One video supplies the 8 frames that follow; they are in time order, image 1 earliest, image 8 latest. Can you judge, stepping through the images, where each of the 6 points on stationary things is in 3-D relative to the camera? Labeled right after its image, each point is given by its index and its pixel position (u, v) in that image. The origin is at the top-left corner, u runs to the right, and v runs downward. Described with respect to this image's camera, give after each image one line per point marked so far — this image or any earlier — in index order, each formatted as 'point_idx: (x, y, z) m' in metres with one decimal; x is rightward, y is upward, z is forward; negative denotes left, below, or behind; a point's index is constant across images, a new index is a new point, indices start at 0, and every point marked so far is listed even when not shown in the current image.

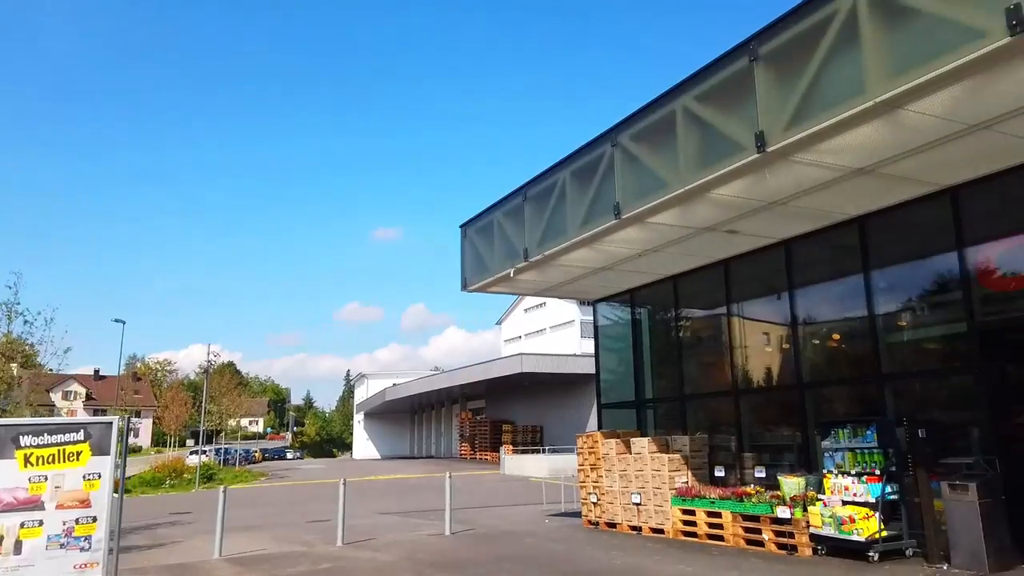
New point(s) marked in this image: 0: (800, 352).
0: (+3.8, -0.9, +10.0) m
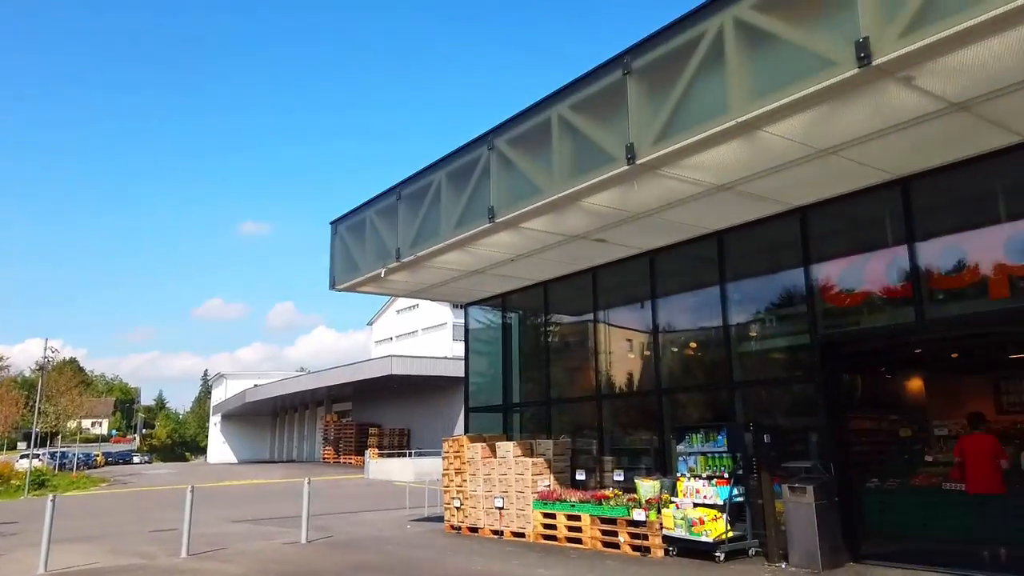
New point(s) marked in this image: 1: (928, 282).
0: (+2.0, -1.0, +10.3) m
1: (+4.1, +0.1, +7.5) m
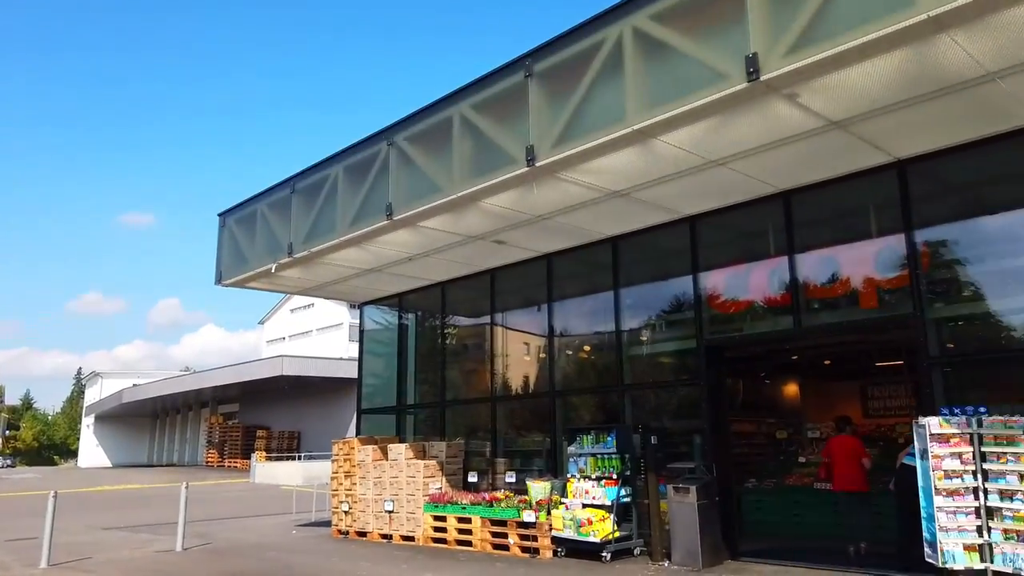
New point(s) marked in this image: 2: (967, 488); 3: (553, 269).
0: (+0.6, -1.0, +10.4) m
1: (+3.1, 0.0, +7.9) m
2: (+3.4, -1.5, +5.6) m
3: (+0.6, +0.3, +10.7) m
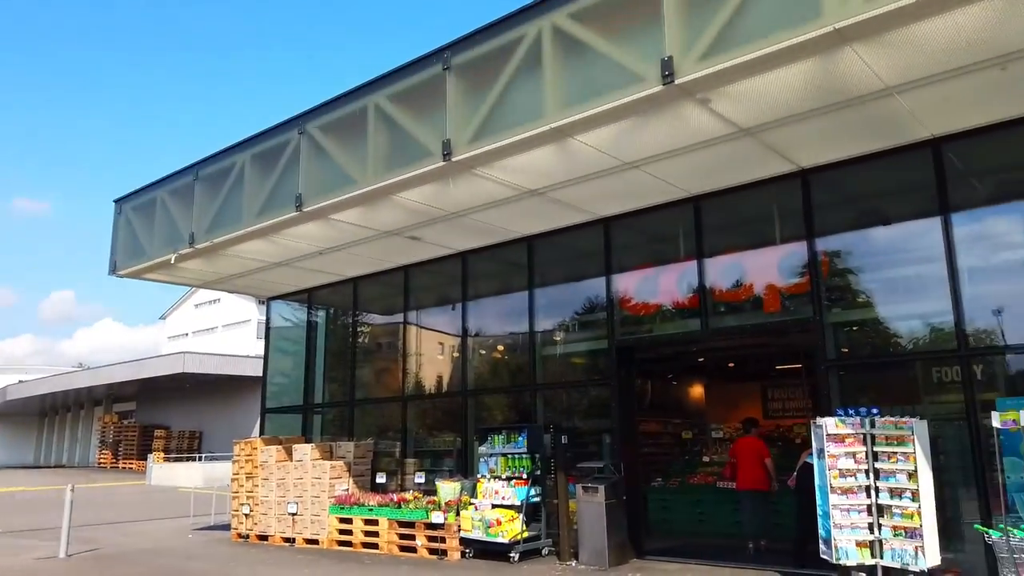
0: (-0.6, -1.0, +10.3) m
1: (+2.2, -0.1, +8.1) m
2: (+2.7, -1.5, +5.8) m
3: (-0.6, +0.3, +10.6) m
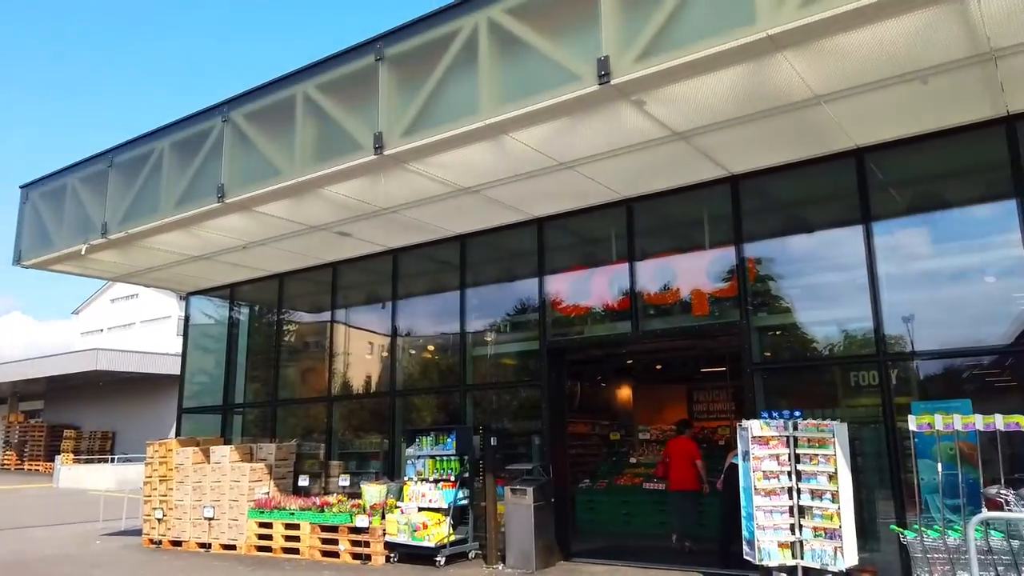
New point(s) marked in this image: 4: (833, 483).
0: (-1.6, -1.0, +10.1) m
1: (+1.4, -0.1, +8.1) m
2: (+2.1, -1.6, +5.9) m
3: (-1.6, +0.3, +10.4) m
4: (+2.4, -1.5, +5.8) m
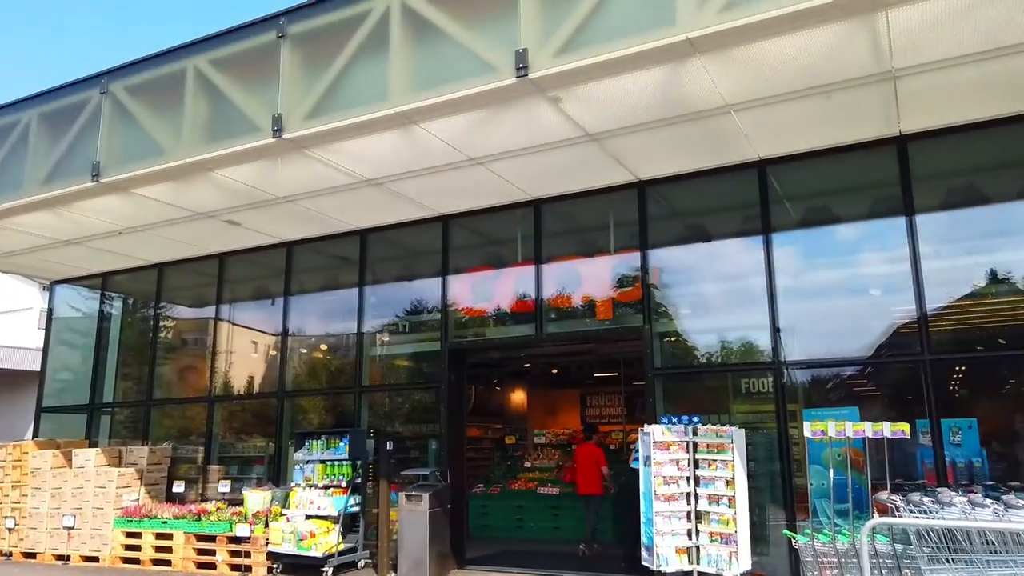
0: (-2.9, -0.9, +9.6) m
1: (+0.4, -0.1, +8.0) m
2: (+1.3, -1.6, +6.0) m
3: (-2.9, +0.4, +9.8) m
4: (+1.7, -1.5, +5.8) m
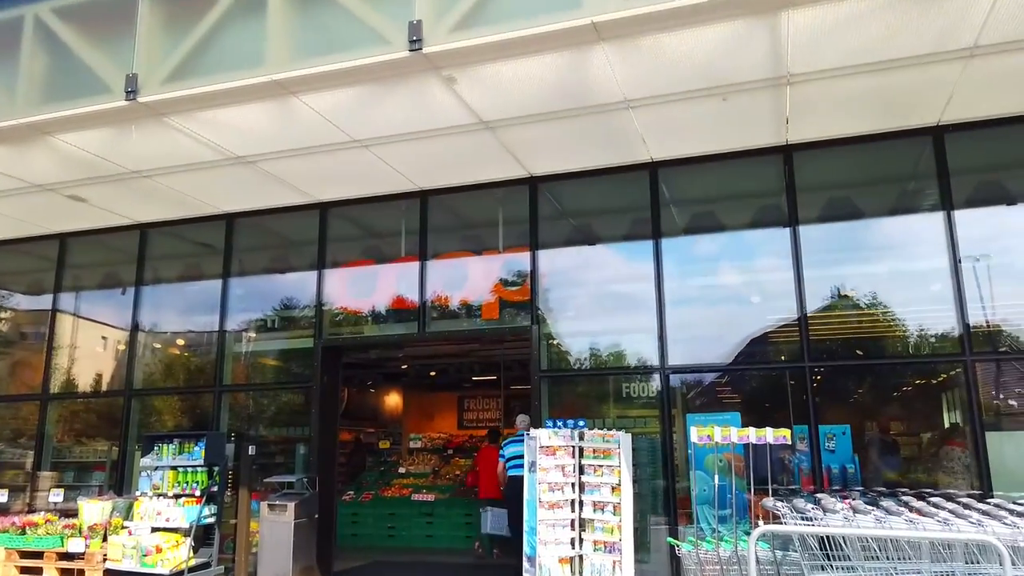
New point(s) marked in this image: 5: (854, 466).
0: (-4.3, -0.8, +8.6) m
1: (-0.8, -0.1, +7.6) m
2: (+0.4, -1.6, +5.7) m
3: (-4.3, +0.5, +8.9) m
4: (+0.8, -1.5, +5.7) m
5: (+2.7, -1.4, +6.0) m
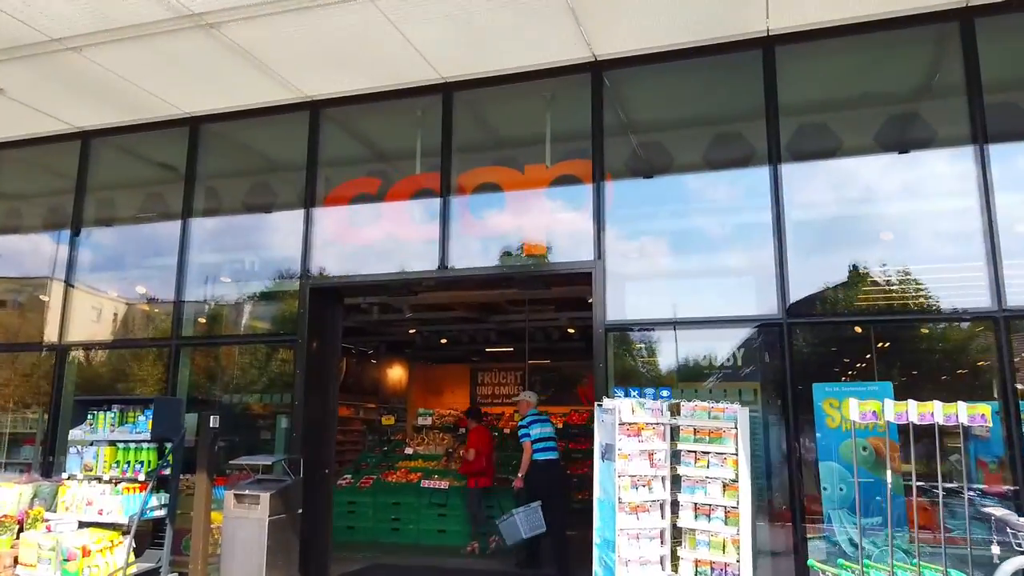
0: (-3.9, -0.1, +6.9) m
1: (-0.4, +0.5, +5.9) m
2: (+0.8, -1.1, +4.0) m
3: (-3.9, +1.2, +7.1) m
4: (+1.1, -1.1, +3.9) m
5: (+3.1, -1.0, +4.3) m
